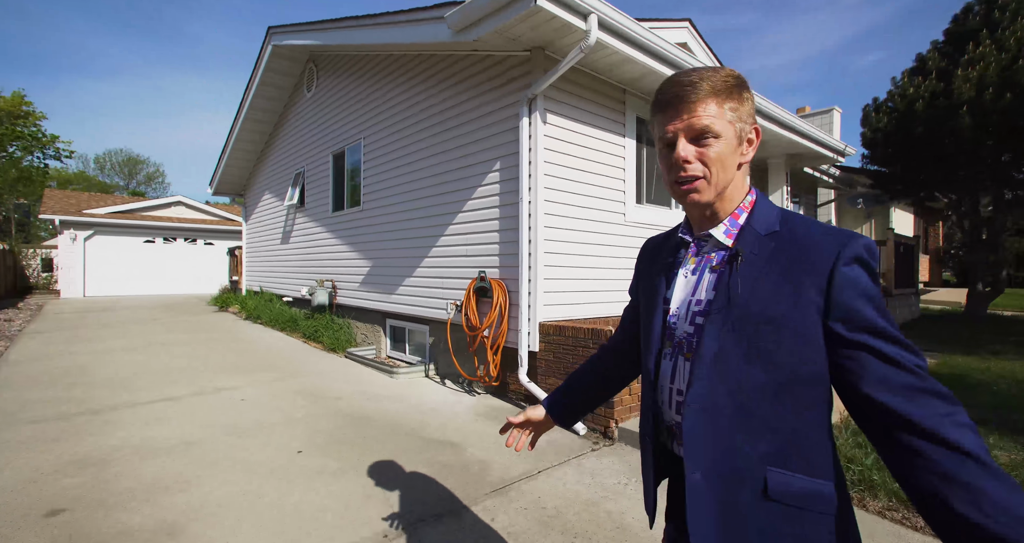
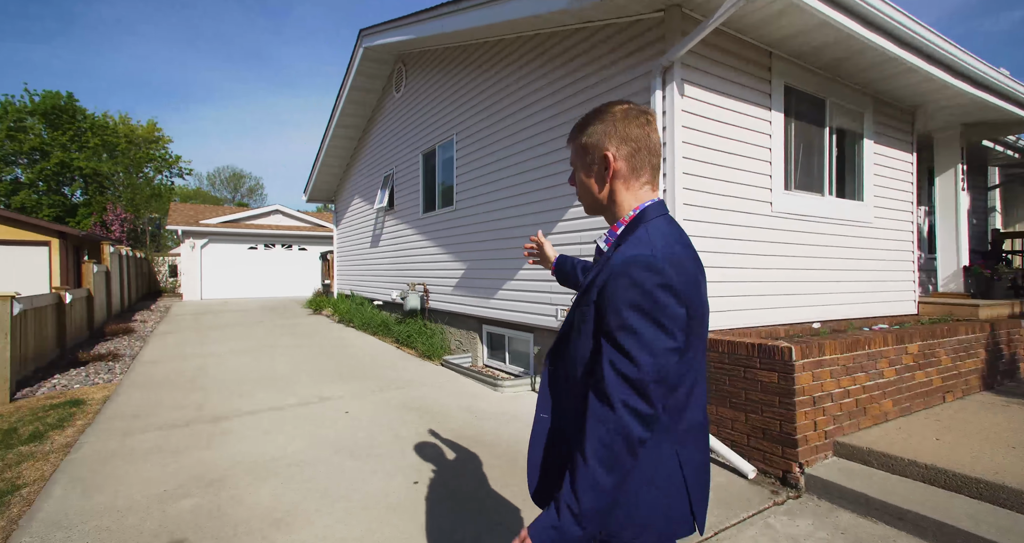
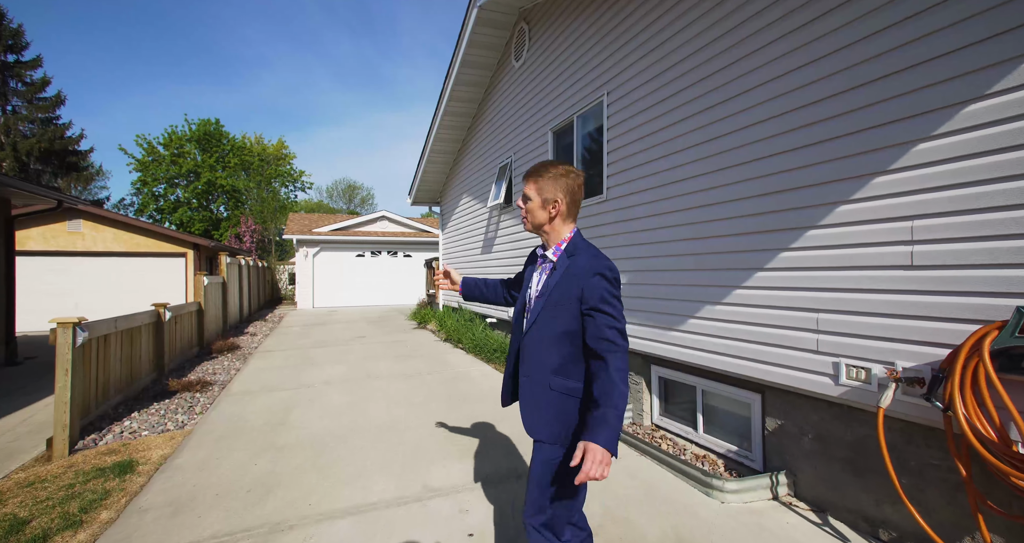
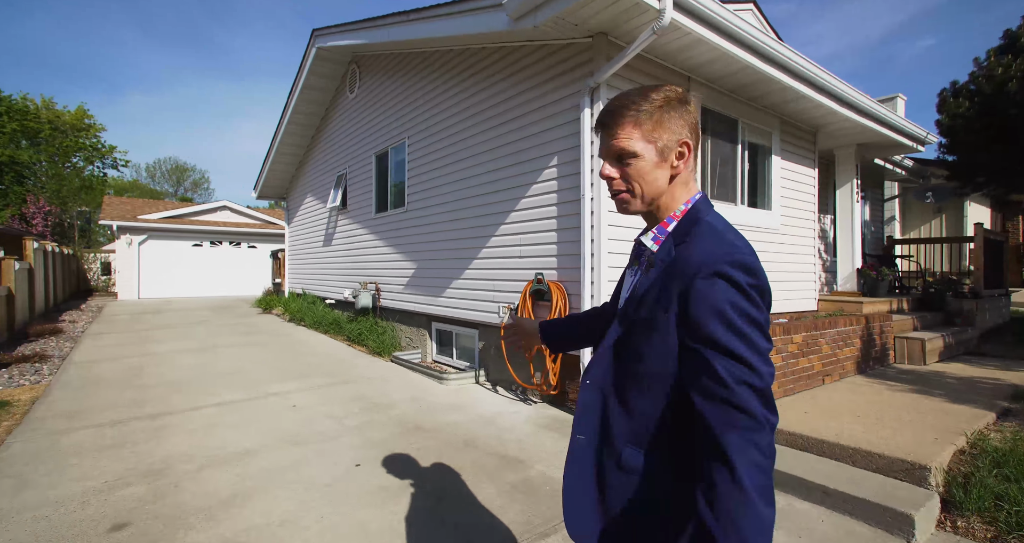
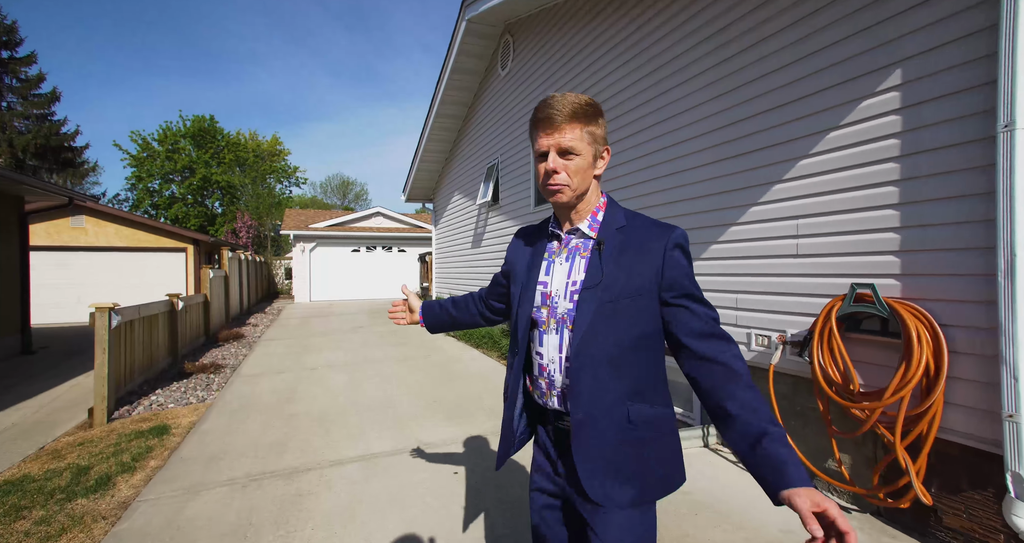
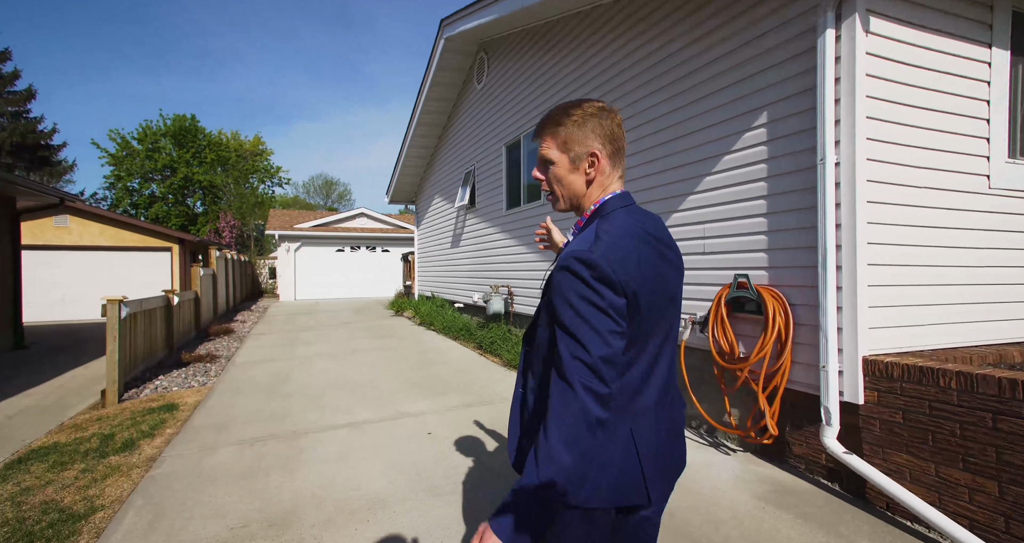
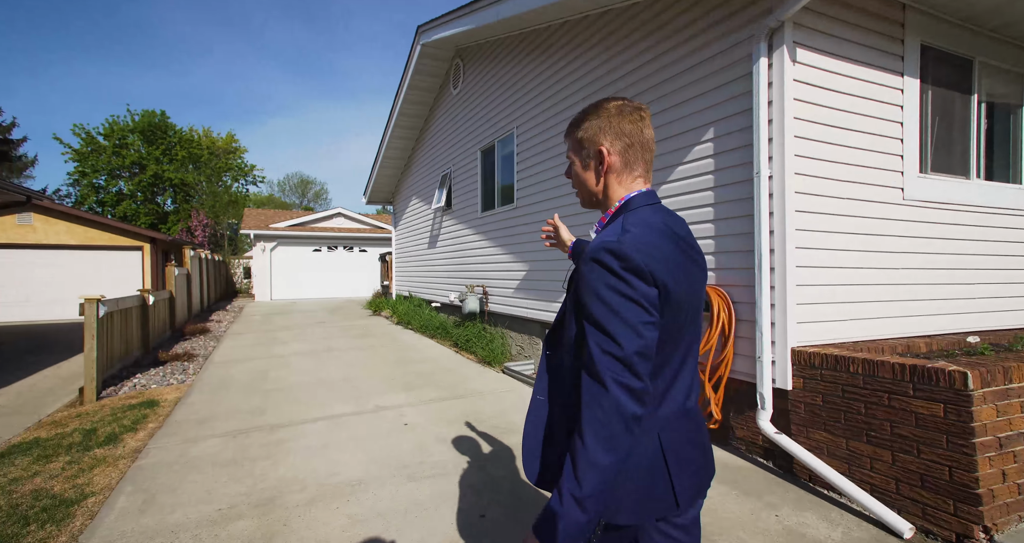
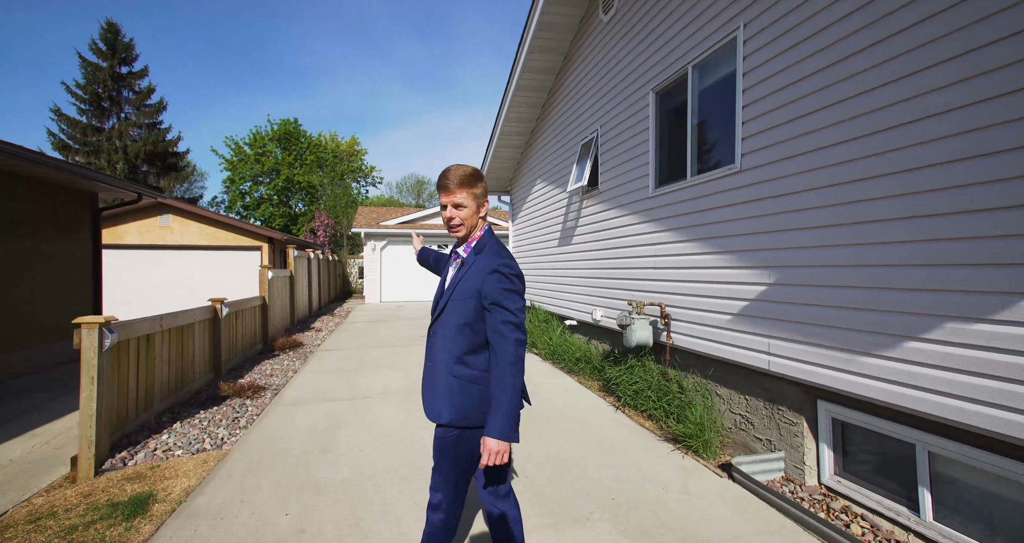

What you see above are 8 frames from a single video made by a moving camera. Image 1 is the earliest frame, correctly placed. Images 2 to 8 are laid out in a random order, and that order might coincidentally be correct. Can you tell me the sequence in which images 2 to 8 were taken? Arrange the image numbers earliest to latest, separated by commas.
4, 2, 7, 6, 5, 3, 8
